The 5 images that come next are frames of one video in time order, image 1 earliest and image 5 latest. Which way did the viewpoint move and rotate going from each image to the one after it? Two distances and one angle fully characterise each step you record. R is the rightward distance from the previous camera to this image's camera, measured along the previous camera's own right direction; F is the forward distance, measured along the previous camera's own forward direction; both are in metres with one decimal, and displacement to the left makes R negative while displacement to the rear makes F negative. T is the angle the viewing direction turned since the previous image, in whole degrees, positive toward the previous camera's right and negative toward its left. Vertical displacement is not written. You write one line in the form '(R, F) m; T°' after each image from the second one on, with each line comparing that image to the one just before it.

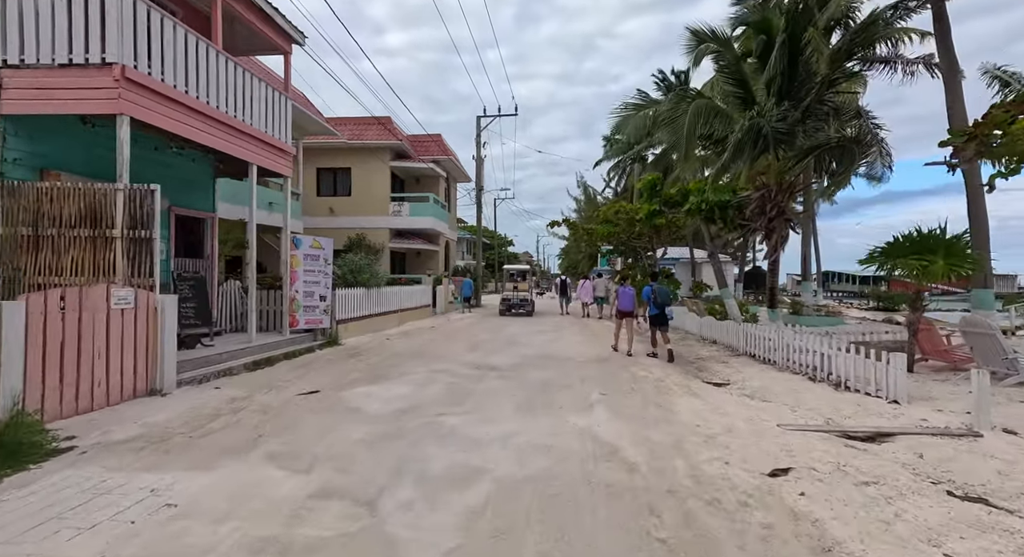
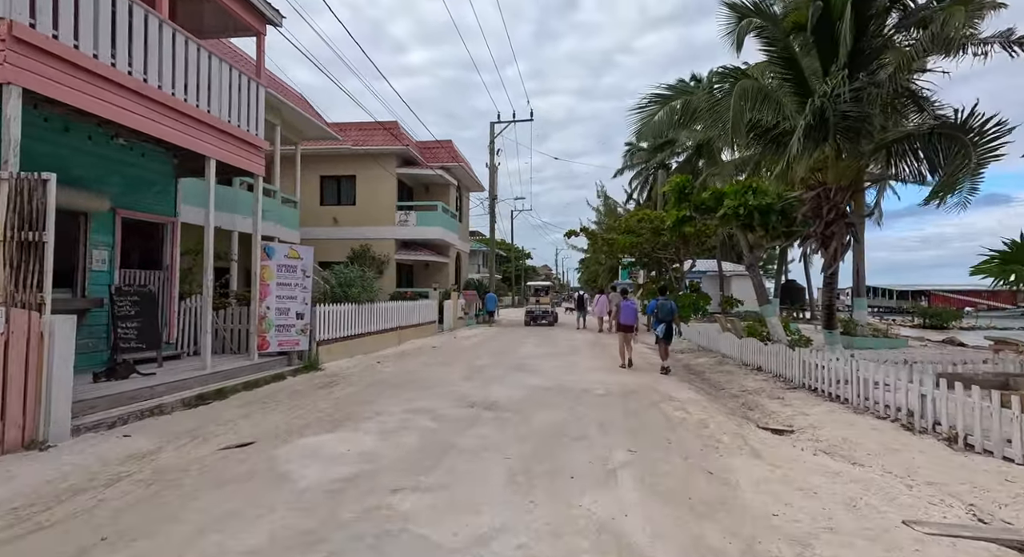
(+0.2, +1.8) m; -2°
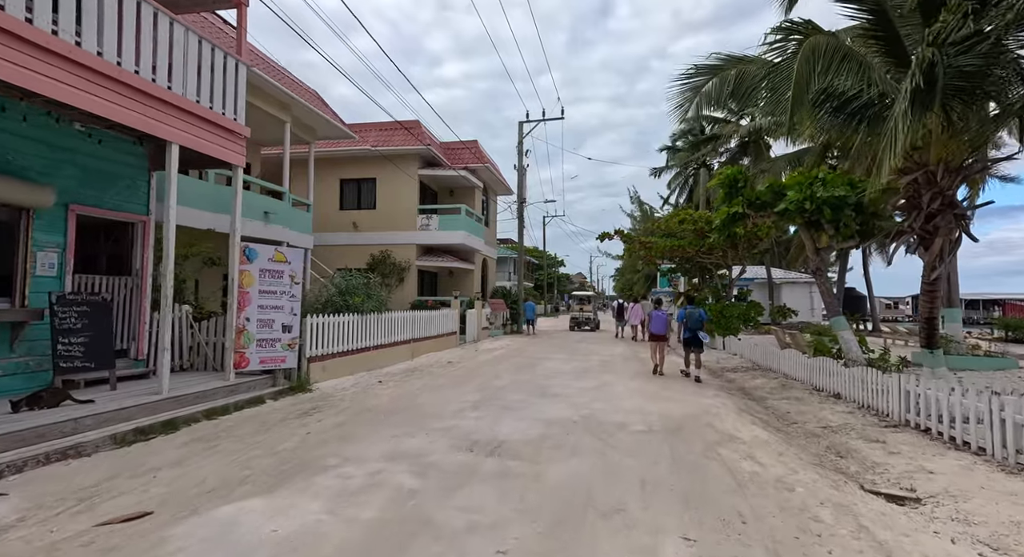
(+0.2, +1.7) m; -4°
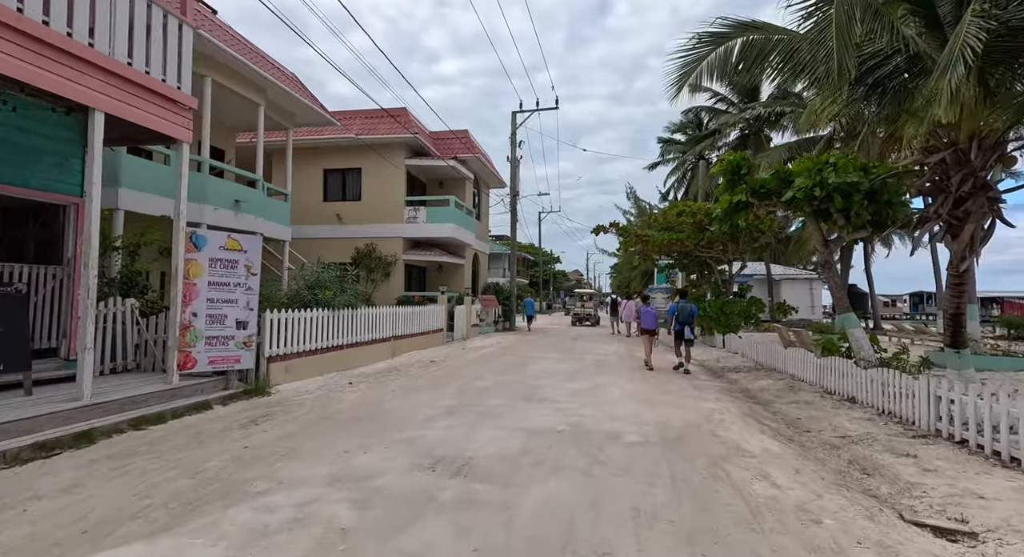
(+0.2, +0.9) m; 0°
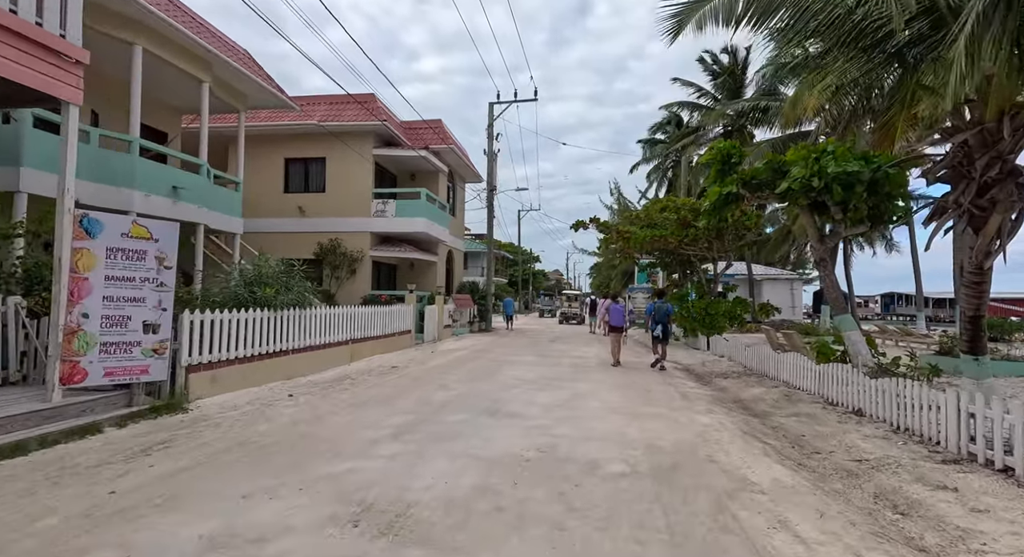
(+0.2, +1.2) m; +2°
